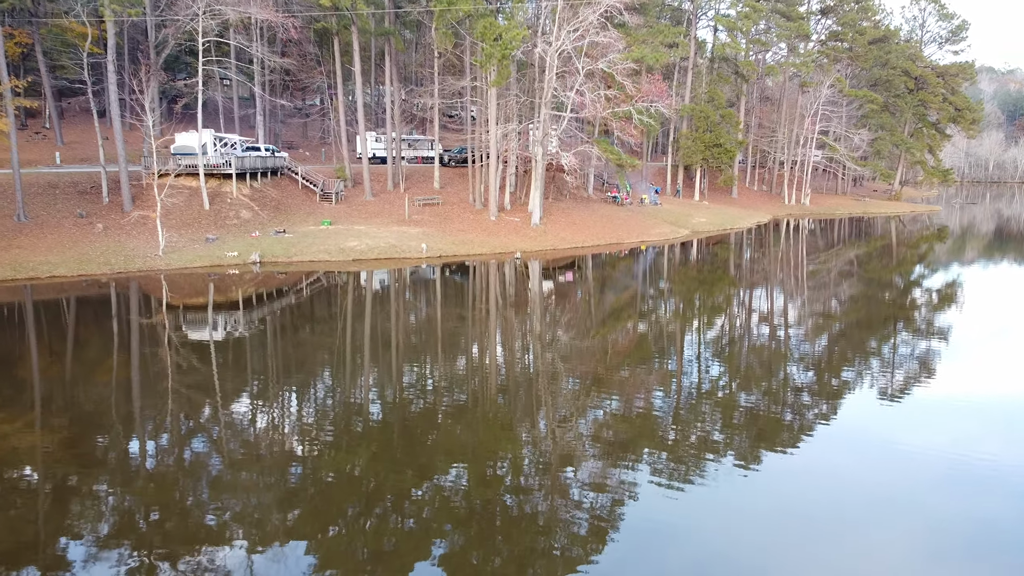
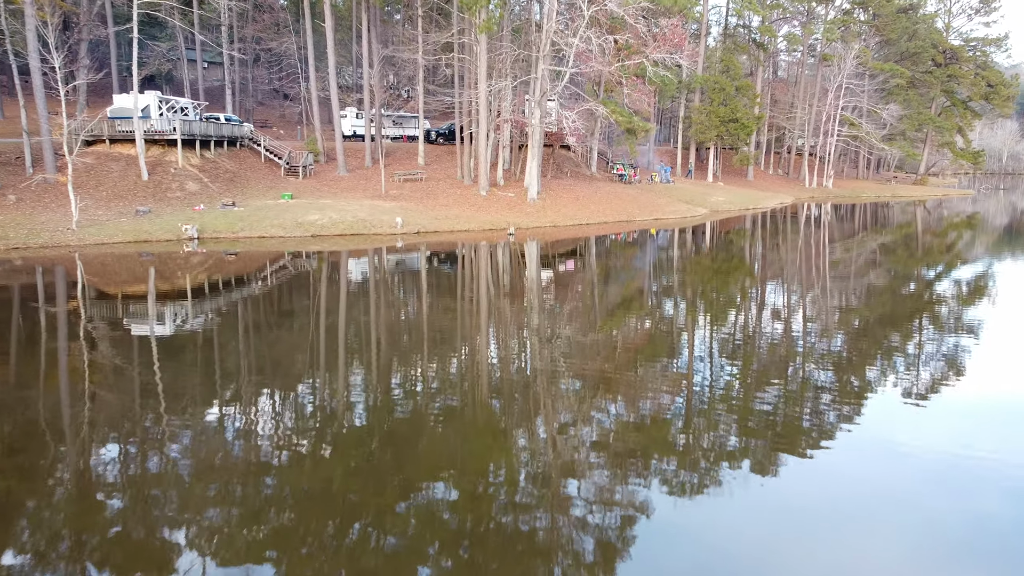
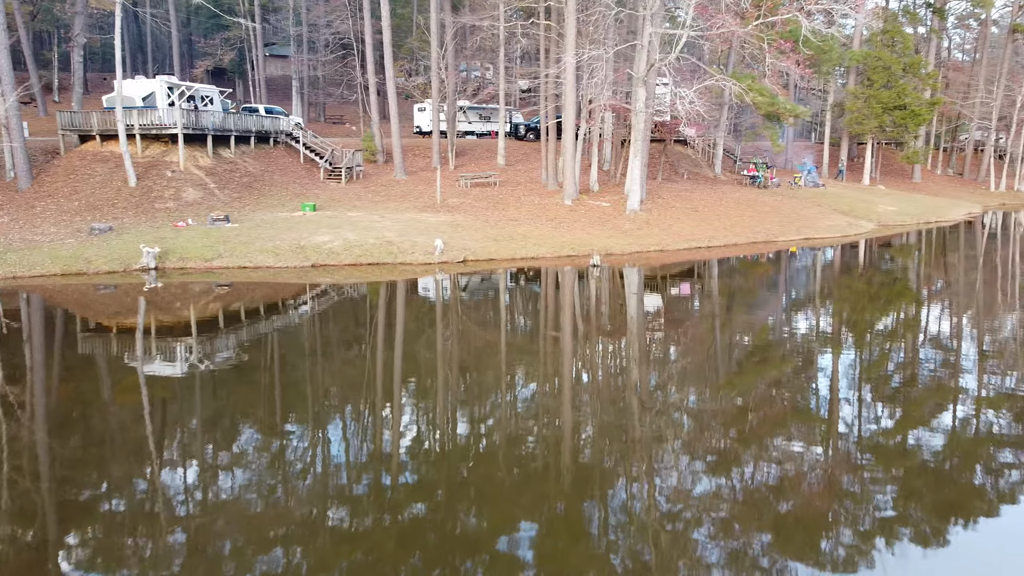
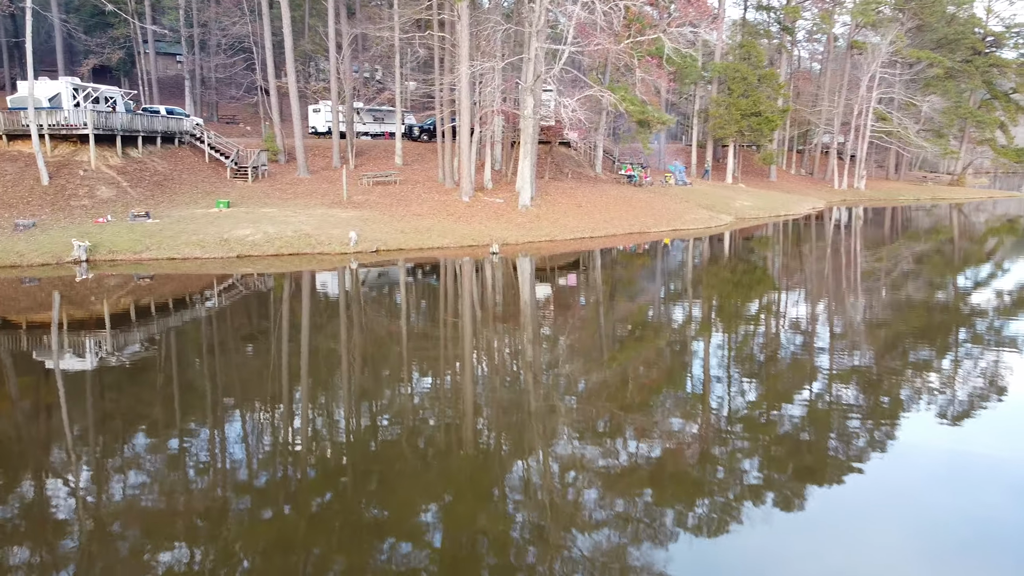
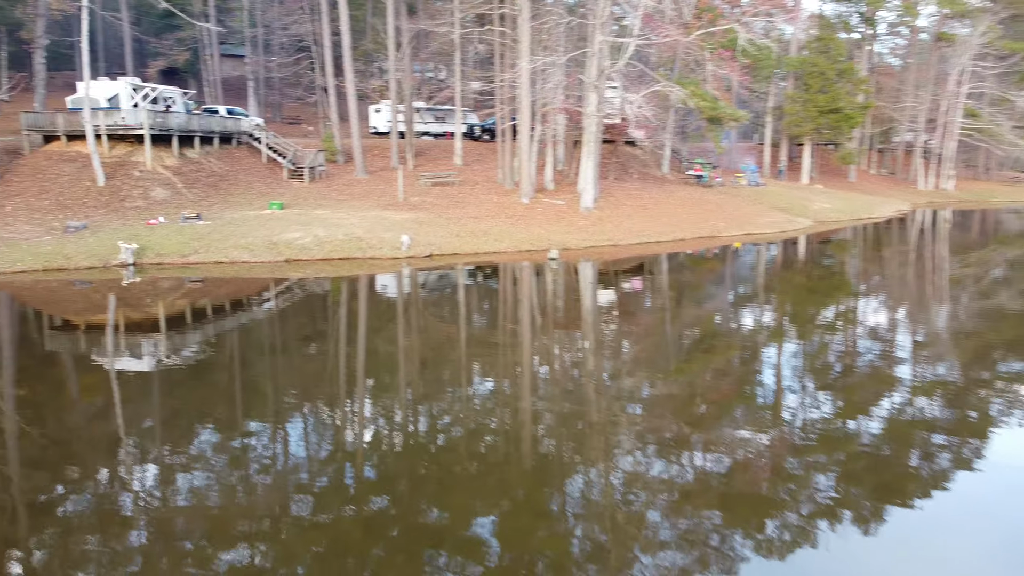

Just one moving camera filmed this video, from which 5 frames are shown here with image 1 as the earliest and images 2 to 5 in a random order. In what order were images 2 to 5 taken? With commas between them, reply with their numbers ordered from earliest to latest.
2, 4, 5, 3
